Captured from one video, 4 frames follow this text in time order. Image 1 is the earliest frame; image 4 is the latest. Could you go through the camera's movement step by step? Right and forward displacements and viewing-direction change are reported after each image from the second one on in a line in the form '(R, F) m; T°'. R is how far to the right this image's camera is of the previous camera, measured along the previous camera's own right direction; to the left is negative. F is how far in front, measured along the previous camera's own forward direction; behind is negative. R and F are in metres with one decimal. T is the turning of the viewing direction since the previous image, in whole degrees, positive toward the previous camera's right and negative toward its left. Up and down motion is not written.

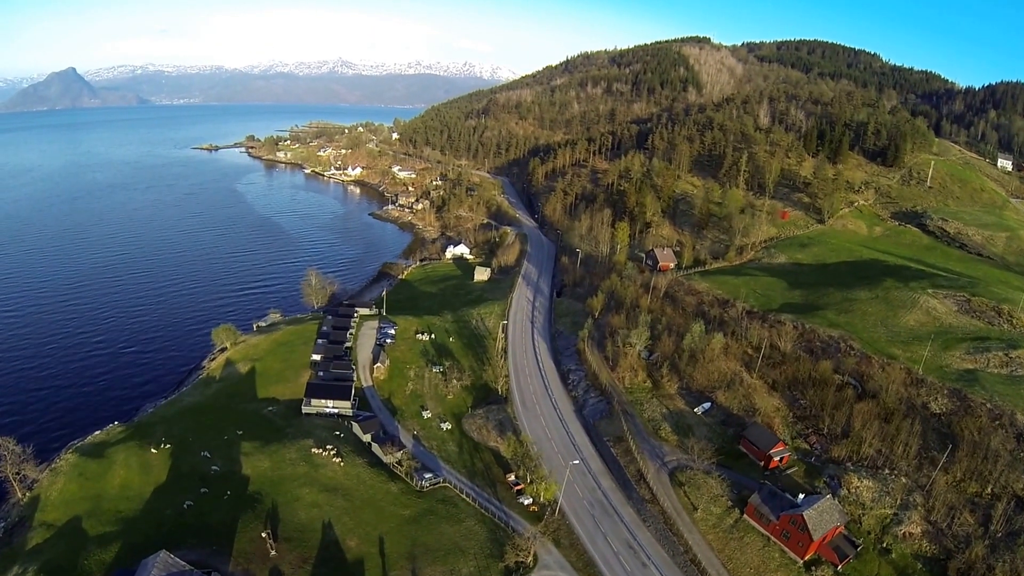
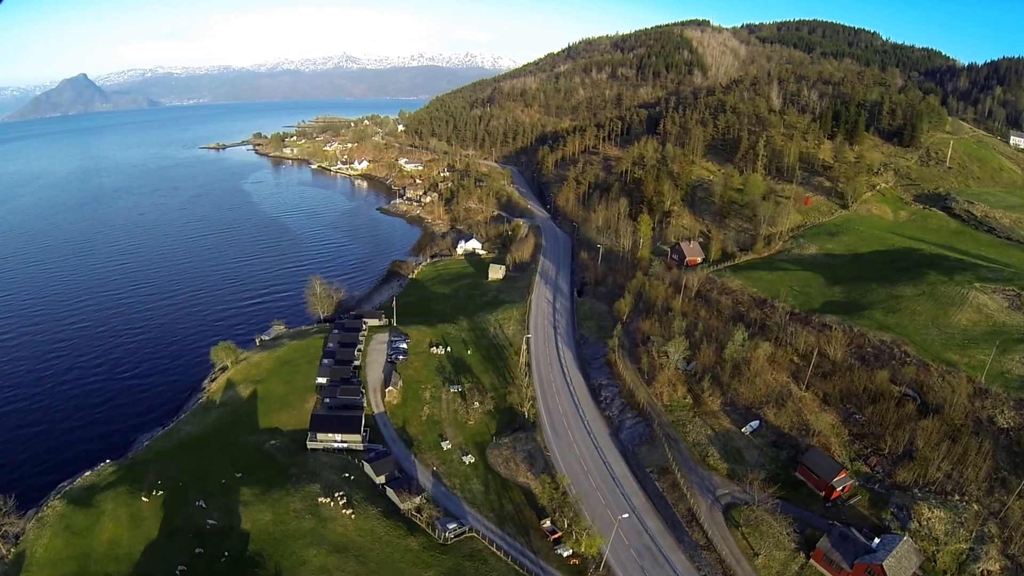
(-2.3, +5.4) m; +1°
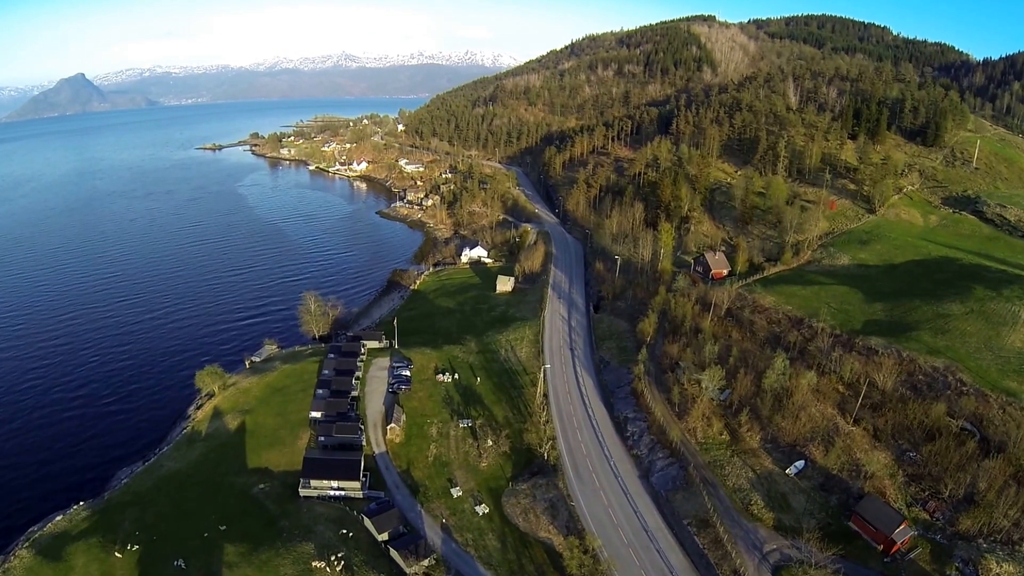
(-1.0, +4.5) m; 0°
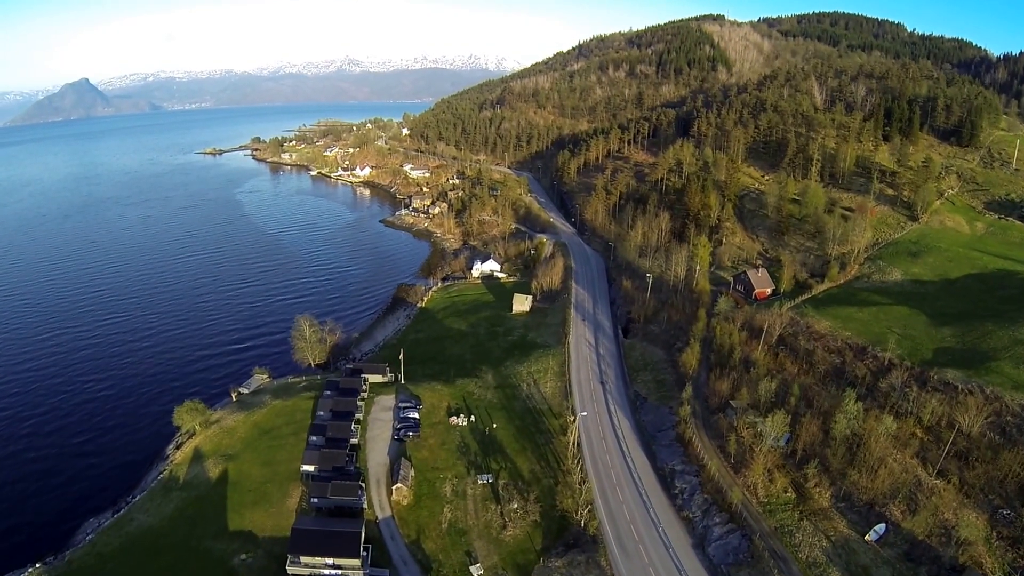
(-1.3, +5.6) m; -1°
